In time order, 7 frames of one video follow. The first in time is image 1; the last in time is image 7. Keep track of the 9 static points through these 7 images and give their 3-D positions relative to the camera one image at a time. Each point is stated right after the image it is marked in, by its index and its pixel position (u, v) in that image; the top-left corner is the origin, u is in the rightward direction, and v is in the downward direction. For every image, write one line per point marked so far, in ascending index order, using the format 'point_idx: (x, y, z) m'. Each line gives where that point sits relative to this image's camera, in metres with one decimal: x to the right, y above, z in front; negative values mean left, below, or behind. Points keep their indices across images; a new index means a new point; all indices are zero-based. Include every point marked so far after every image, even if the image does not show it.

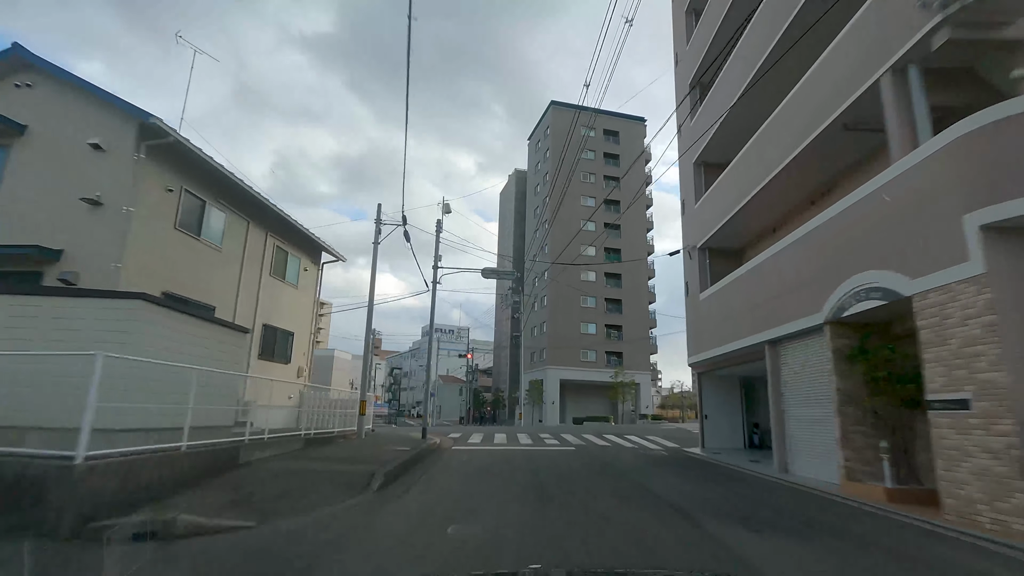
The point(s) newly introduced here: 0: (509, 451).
0: (-0.1, -4.9, +16.9) m
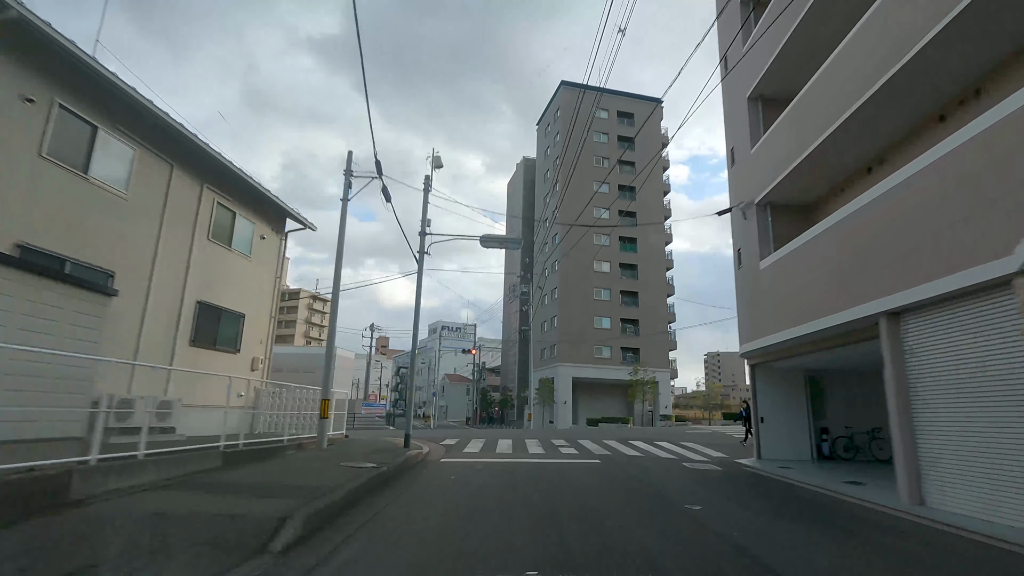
0: (+0.1, -4.1, +13.4) m
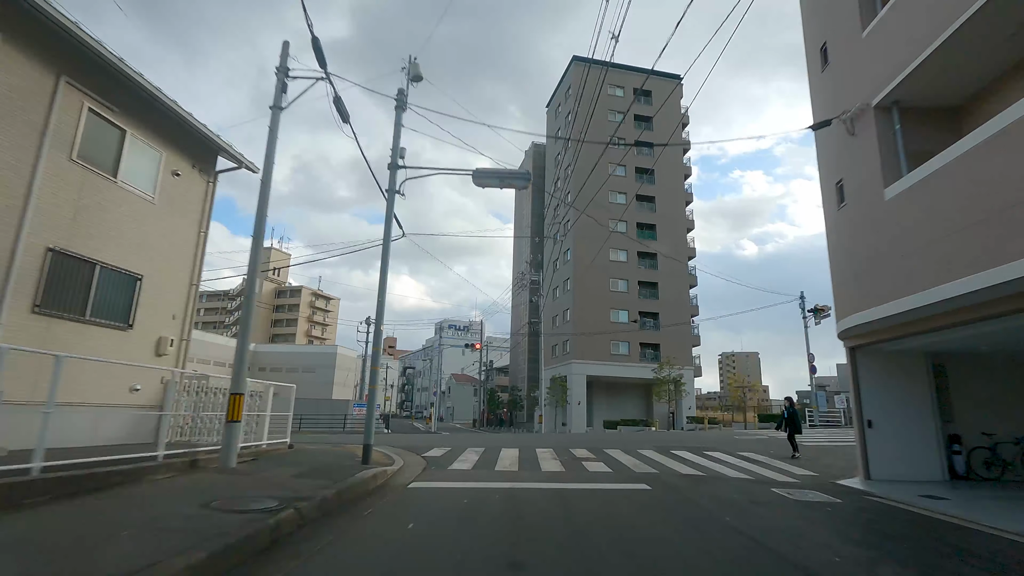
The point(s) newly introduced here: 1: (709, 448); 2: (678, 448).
0: (+0.1, -3.3, +9.3) m
1: (+5.4, -4.4, +15.3) m
2: (+4.5, -4.3, +15.0) m
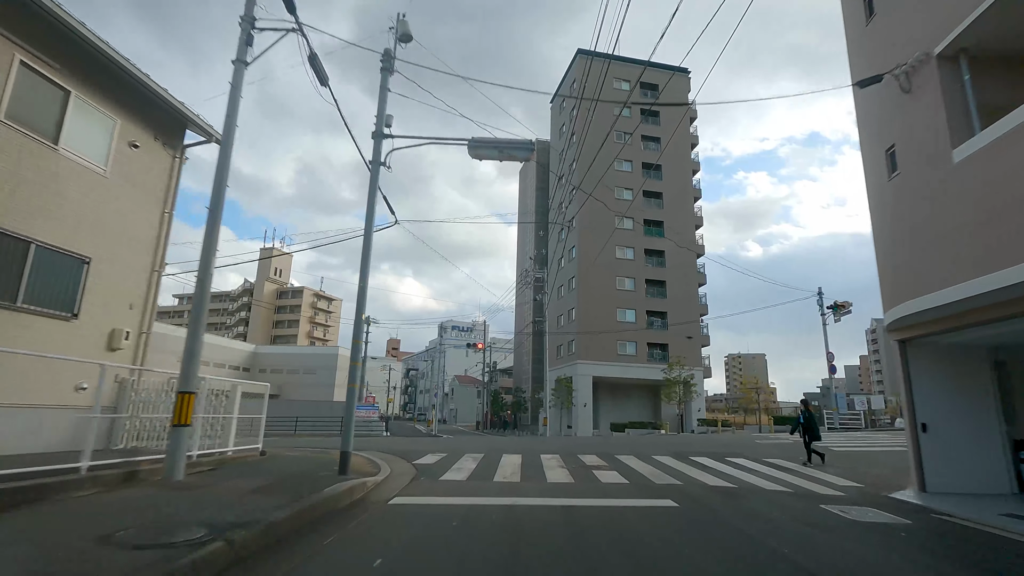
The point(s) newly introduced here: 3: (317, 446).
0: (+0.2, -3.0, +8.1) m
1: (+5.4, -4.1, +13.9) m
2: (+4.5, -4.1, +13.7) m
3: (-5.5, -4.5, +15.9) m
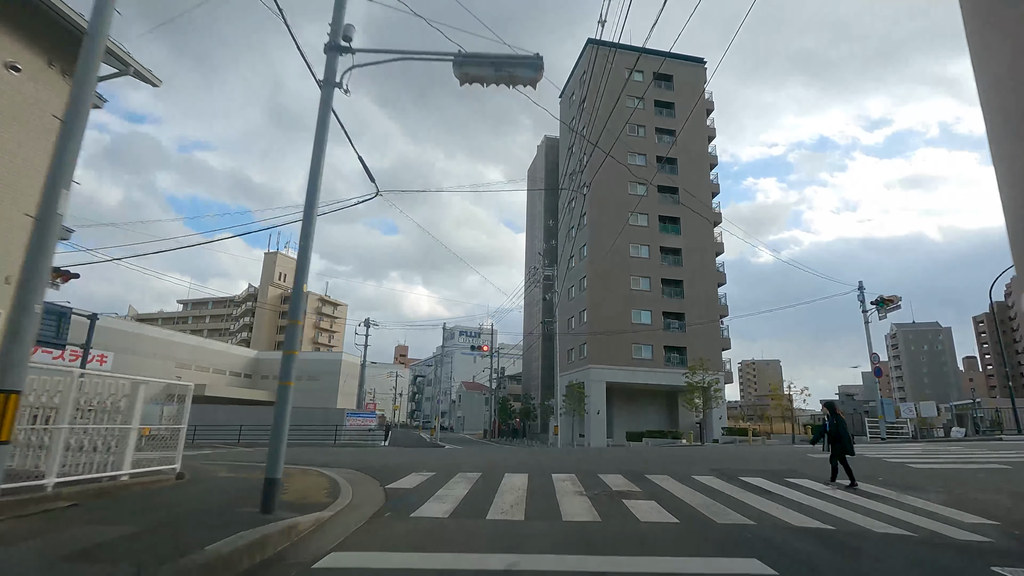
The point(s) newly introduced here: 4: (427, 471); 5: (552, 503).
0: (+0.2, -2.6, +5.6) m
1: (+5.5, -3.7, +11.4) m
2: (+4.6, -3.7, +11.1) m
3: (-5.4, -4.2, +13.5) m
4: (-1.6, -3.5, +10.8) m
5: (+0.6, -2.9, +7.5) m
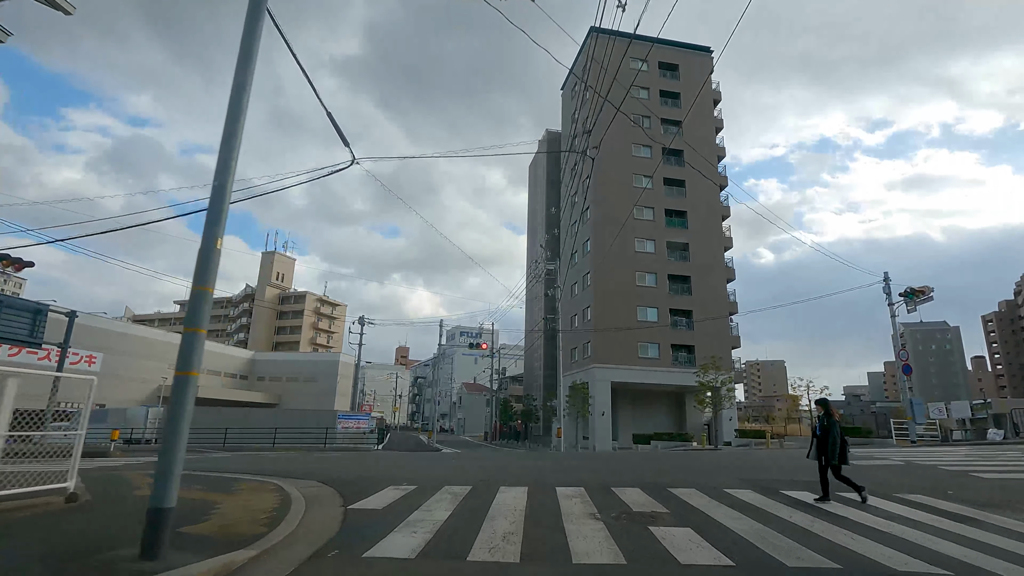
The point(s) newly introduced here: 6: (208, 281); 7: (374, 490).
0: (+0.1, -2.2, +3.9) m
1: (+5.5, -3.4, +9.7) m
2: (+4.6, -3.3, +9.5) m
3: (-5.4, -3.9, +11.9) m
4: (-1.7, -3.2, +9.2) m
5: (+0.5, -2.5, +5.8) m
6: (-2.5, 0.0, +4.5) m
7: (-2.1, -3.0, +8.5) m
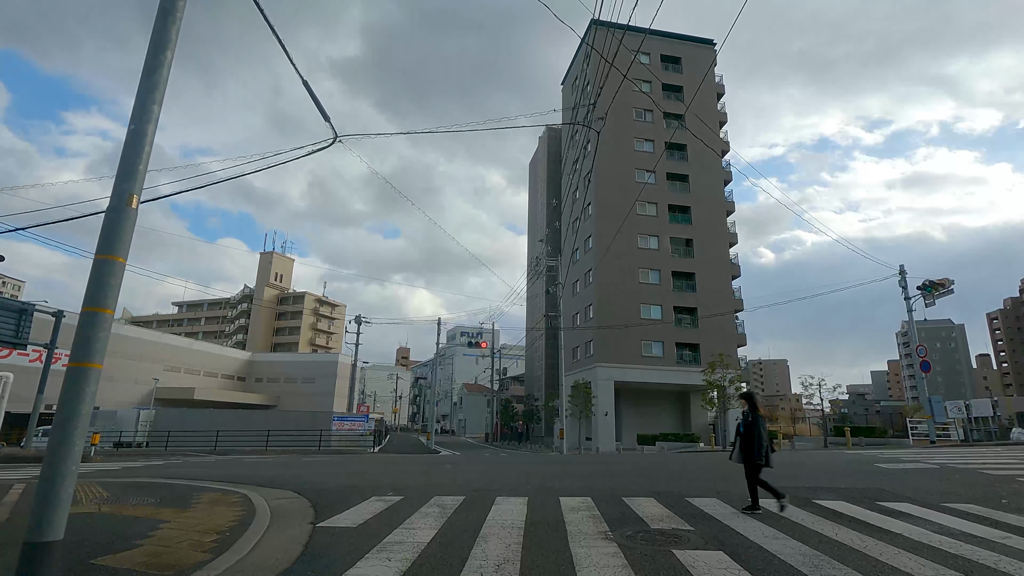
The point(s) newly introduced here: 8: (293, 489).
0: (+0.1, -2.0, +3.0) m
1: (+5.5, -3.2, +8.8) m
2: (+4.6, -3.1, +8.5) m
3: (-5.4, -3.7, +10.9) m
4: (-1.7, -3.0, +8.2) m
5: (+0.5, -2.3, +4.9) m
6: (-2.5, +0.2, +3.5) m
7: (-2.1, -2.9, +7.6) m
8: (-3.3, -3.1, +8.6) m
